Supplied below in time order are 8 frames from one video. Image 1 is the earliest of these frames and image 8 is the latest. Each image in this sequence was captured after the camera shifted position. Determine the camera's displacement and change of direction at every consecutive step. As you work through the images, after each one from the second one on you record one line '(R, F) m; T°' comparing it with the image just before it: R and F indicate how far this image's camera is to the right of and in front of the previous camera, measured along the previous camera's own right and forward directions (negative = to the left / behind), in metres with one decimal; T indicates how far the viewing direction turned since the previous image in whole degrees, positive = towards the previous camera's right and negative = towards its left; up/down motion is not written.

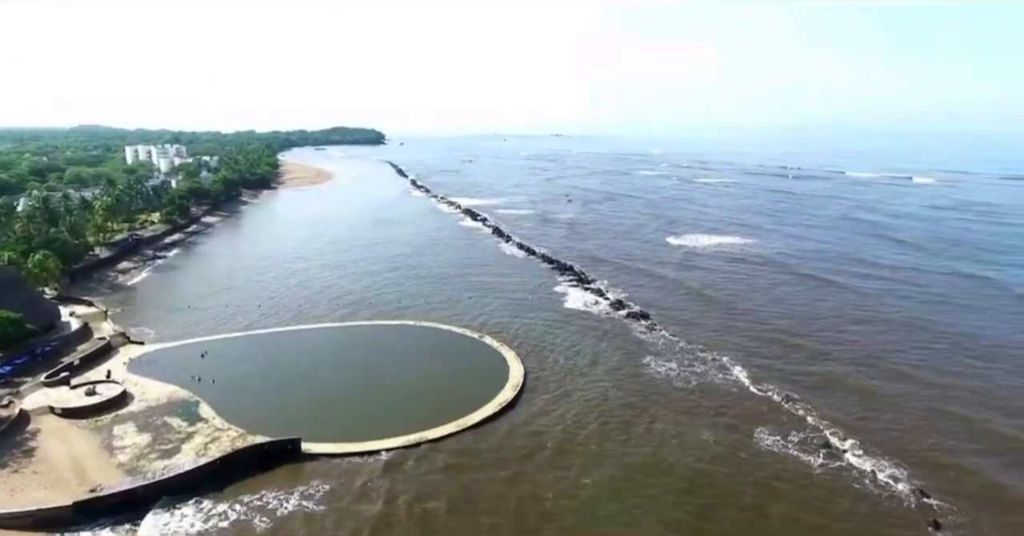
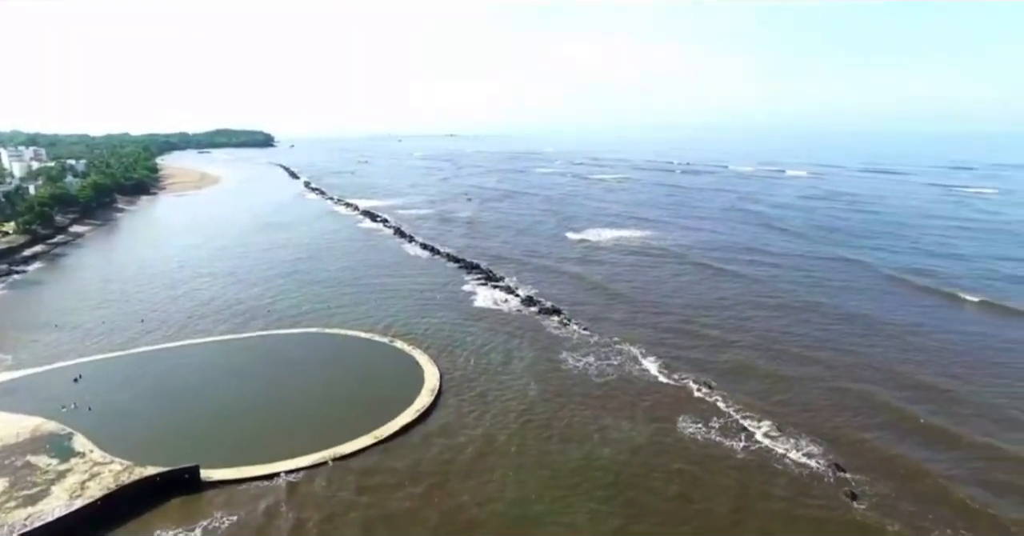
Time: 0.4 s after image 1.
(-0.3, +0.8) m; +9°
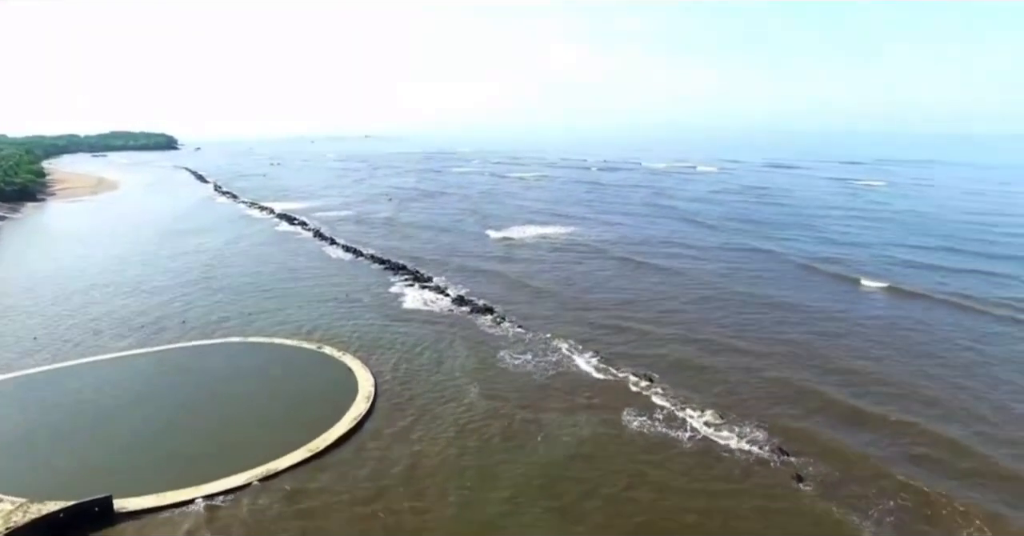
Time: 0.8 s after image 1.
(-0.6, +0.8) m; +7°
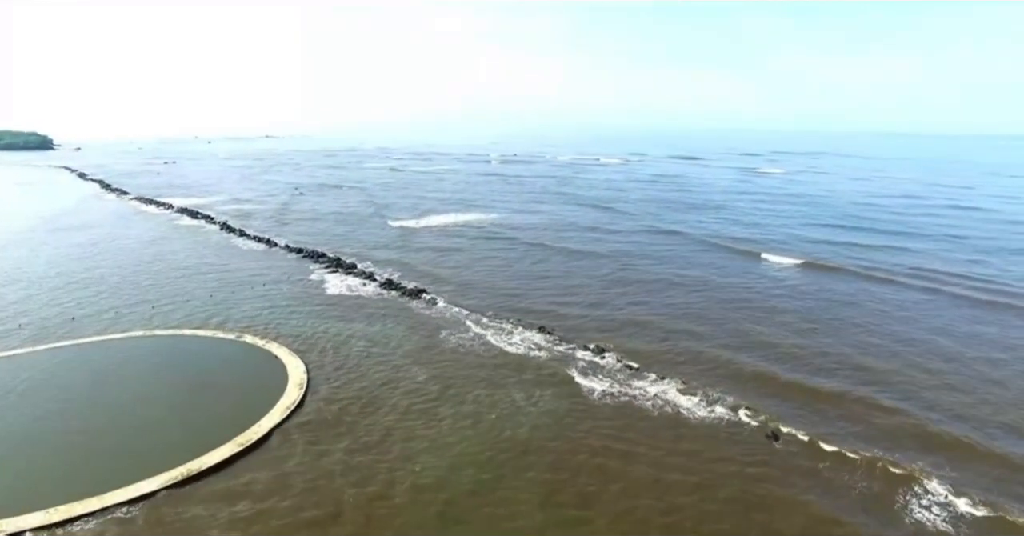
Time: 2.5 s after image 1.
(-1.4, +2.3) m; +8°
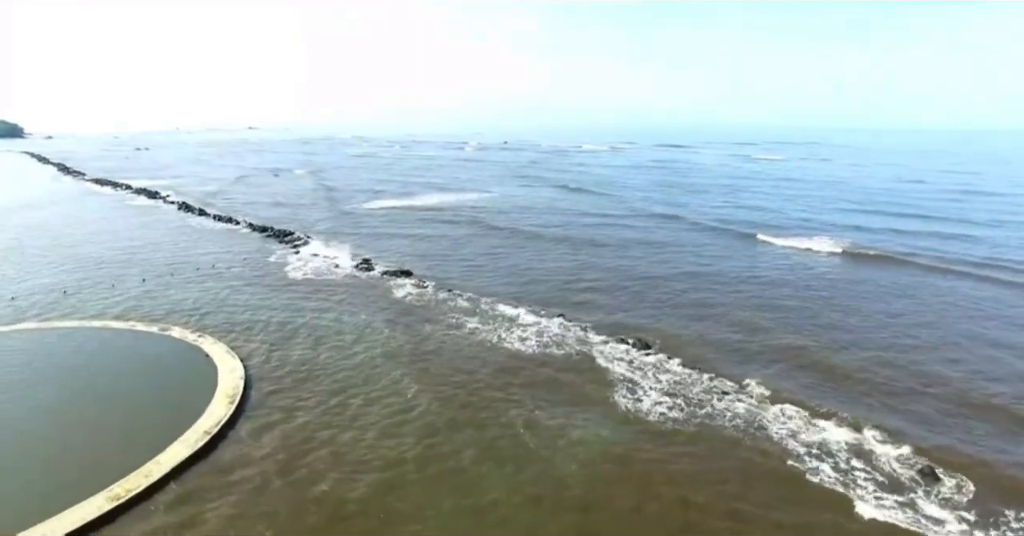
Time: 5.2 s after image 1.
(-1.2, +7.4) m; +2°
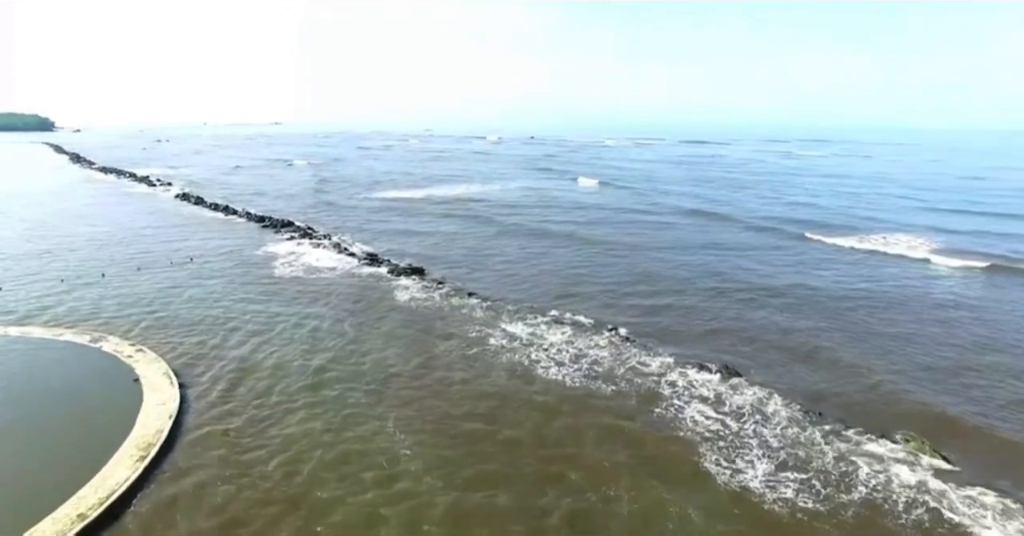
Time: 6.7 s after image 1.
(-0.6, +6.0) m; -2°
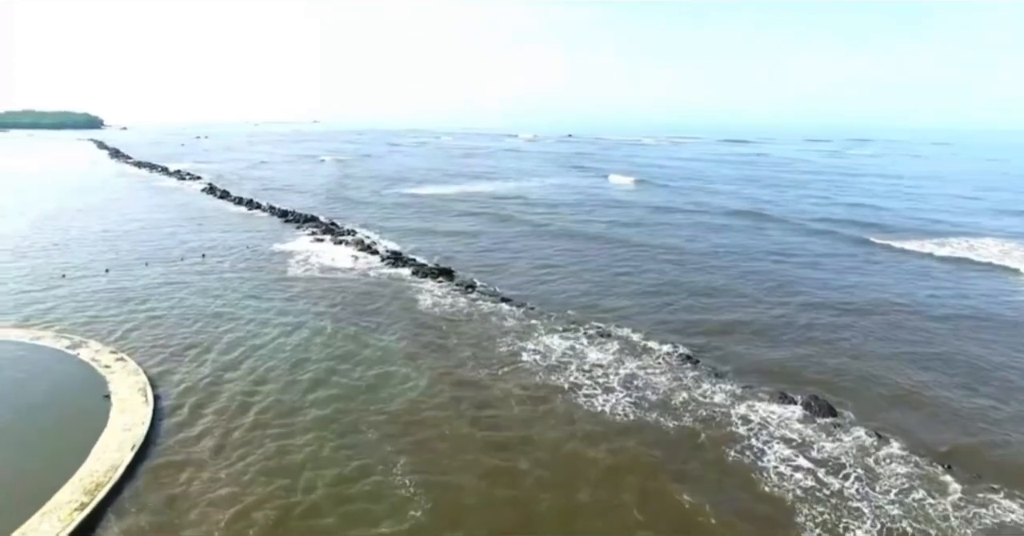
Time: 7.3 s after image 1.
(-0.2, +2.9) m; -3°
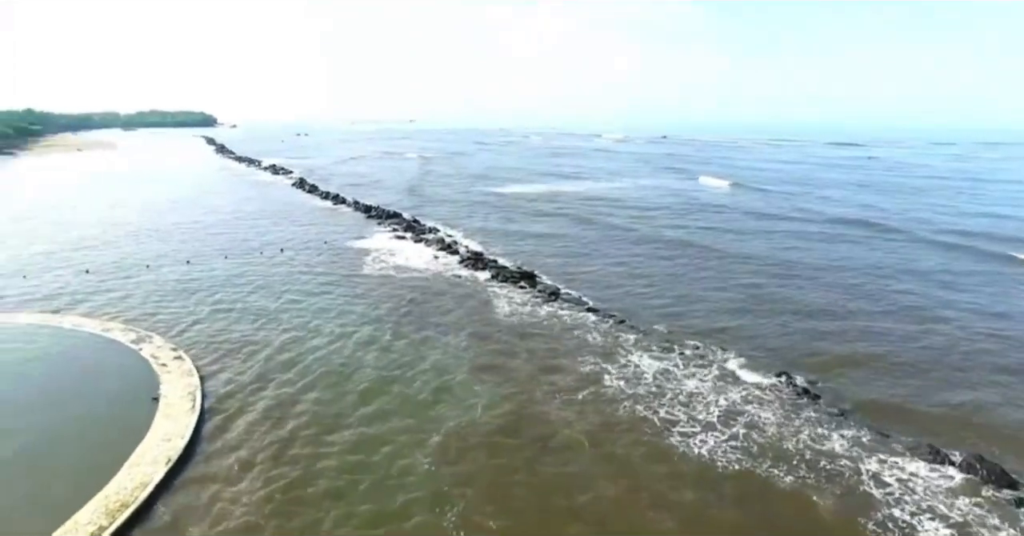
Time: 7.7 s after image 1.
(0.0, +2.0) m; -8°
